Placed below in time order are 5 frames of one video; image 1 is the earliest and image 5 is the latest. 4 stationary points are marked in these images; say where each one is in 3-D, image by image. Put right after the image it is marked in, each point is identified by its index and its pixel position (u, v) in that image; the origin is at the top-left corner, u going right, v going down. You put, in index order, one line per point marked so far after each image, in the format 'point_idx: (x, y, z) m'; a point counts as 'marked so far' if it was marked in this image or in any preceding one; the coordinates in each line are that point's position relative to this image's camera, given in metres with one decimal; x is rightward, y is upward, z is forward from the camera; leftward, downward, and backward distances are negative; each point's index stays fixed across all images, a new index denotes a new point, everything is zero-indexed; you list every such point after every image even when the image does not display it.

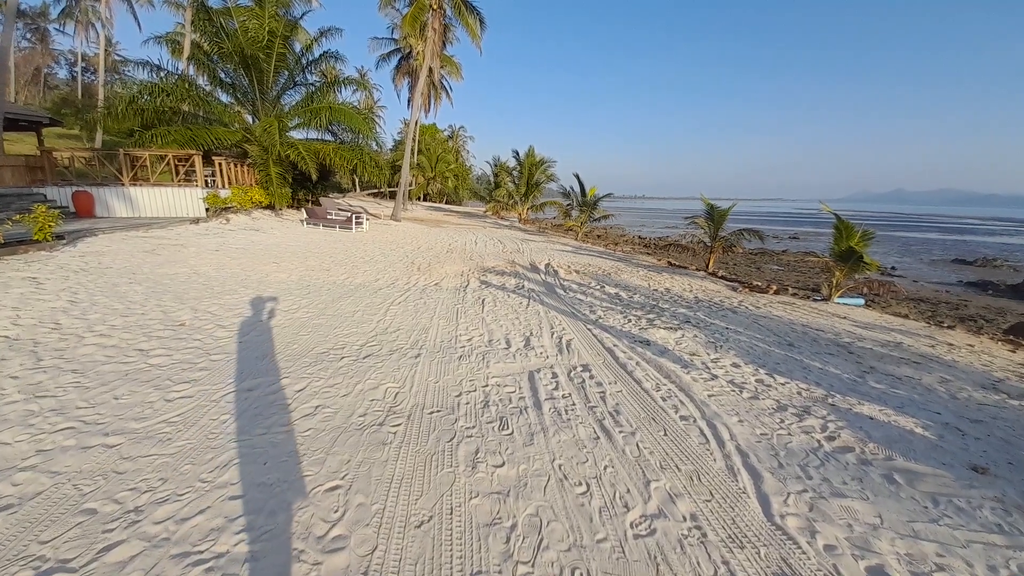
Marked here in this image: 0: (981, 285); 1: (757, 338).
0: (+17.7, +0.3, +16.7) m
1: (+3.3, -0.7, +5.8) m
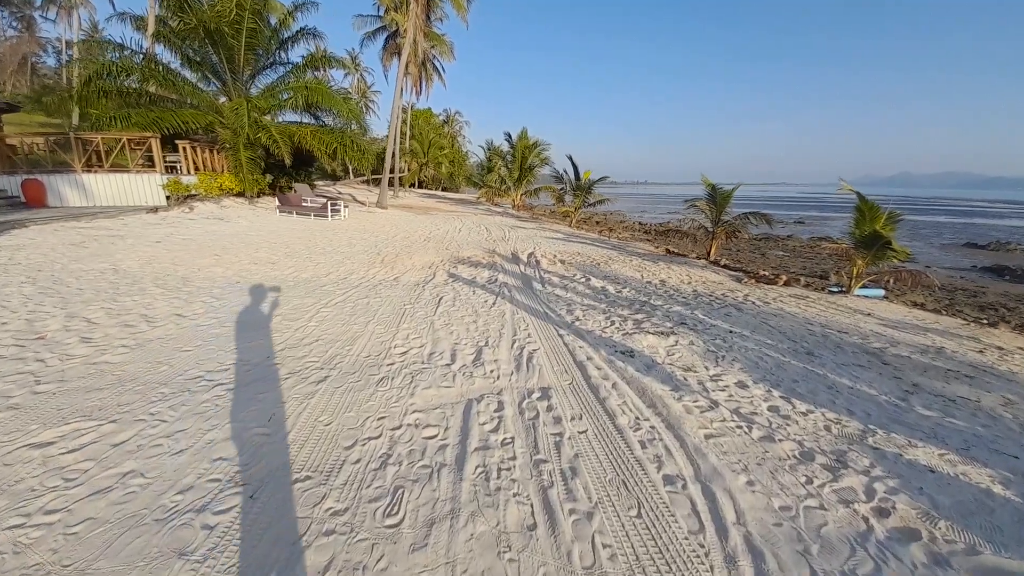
0: (+17.3, +0.7, +15.5) m
1: (+2.8, -0.6, +4.7) m
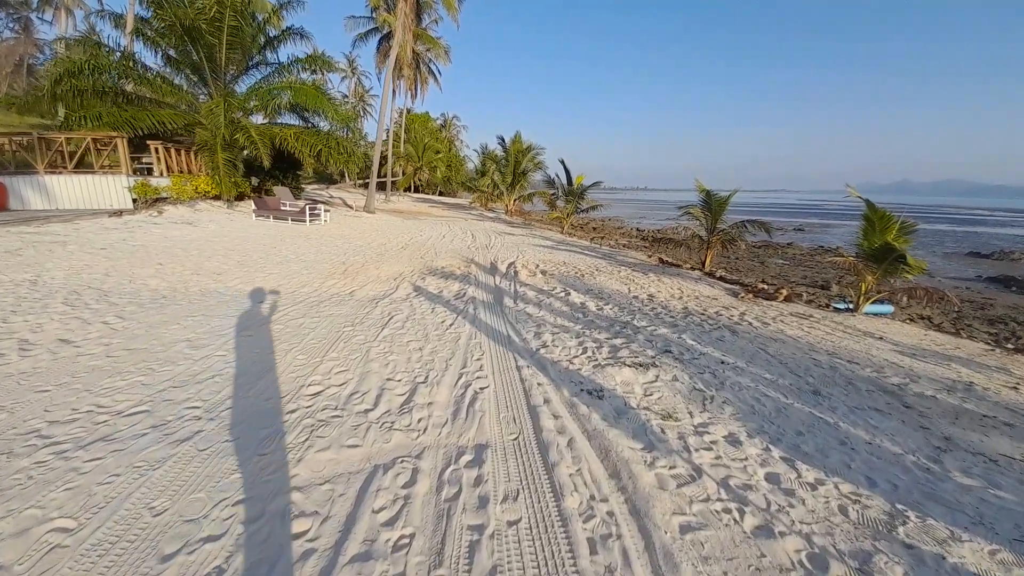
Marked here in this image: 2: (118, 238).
0: (+16.8, +0.3, +14.8) m
1: (+2.3, -0.9, +4.0) m
2: (-8.9, +1.1, +9.8) m
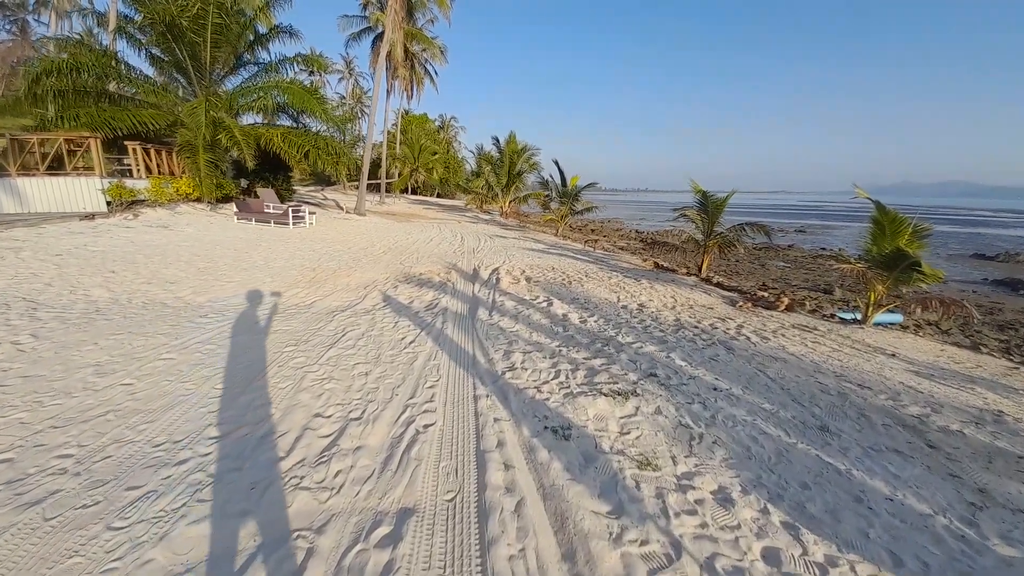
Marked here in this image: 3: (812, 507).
0: (+16.5, +0.1, +14.2) m
1: (+2.0, -1.0, +3.4) m
2: (-9.2, +1.0, +9.3) m
3: (+1.7, -1.2, +2.4) m
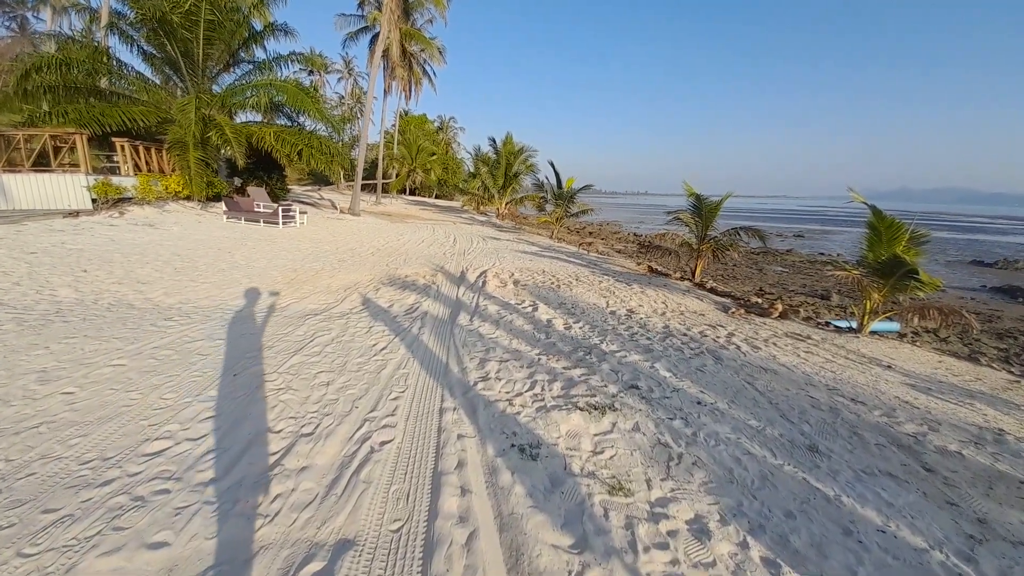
0: (+16.2, -0.1, +14.0) m
1: (+1.8, -1.0, +3.2) m
2: (-9.5, +1.0, +9.1) m
3: (+1.4, -1.3, +2.2) m
